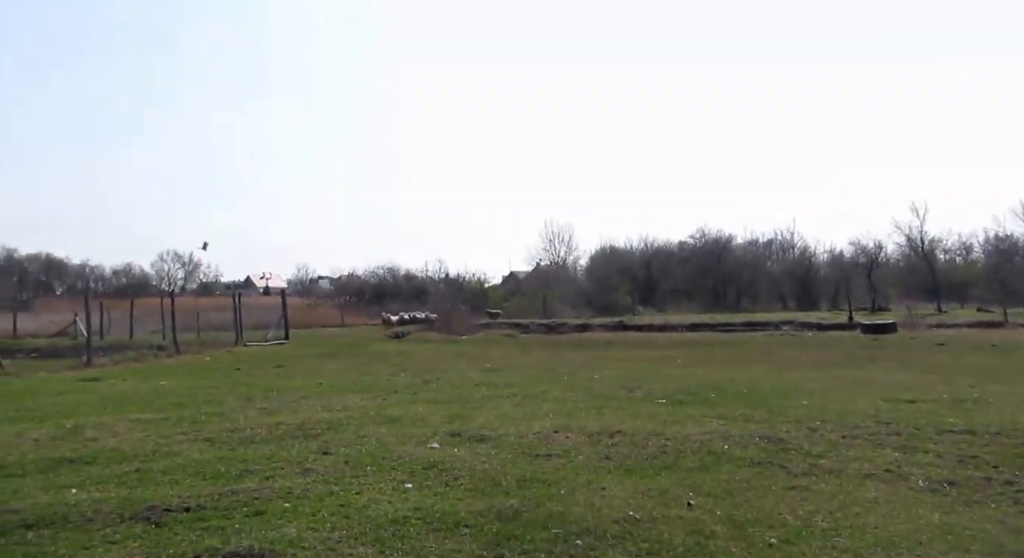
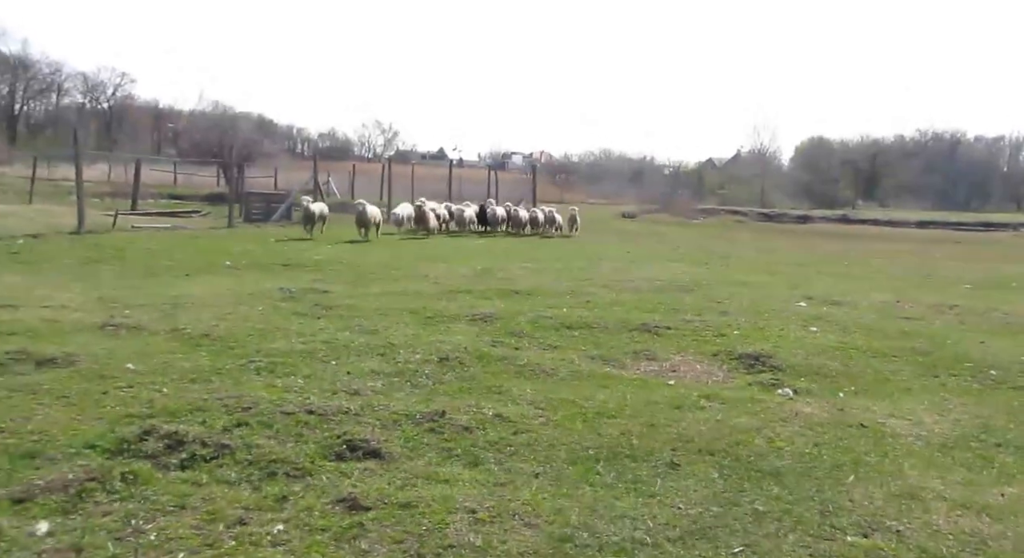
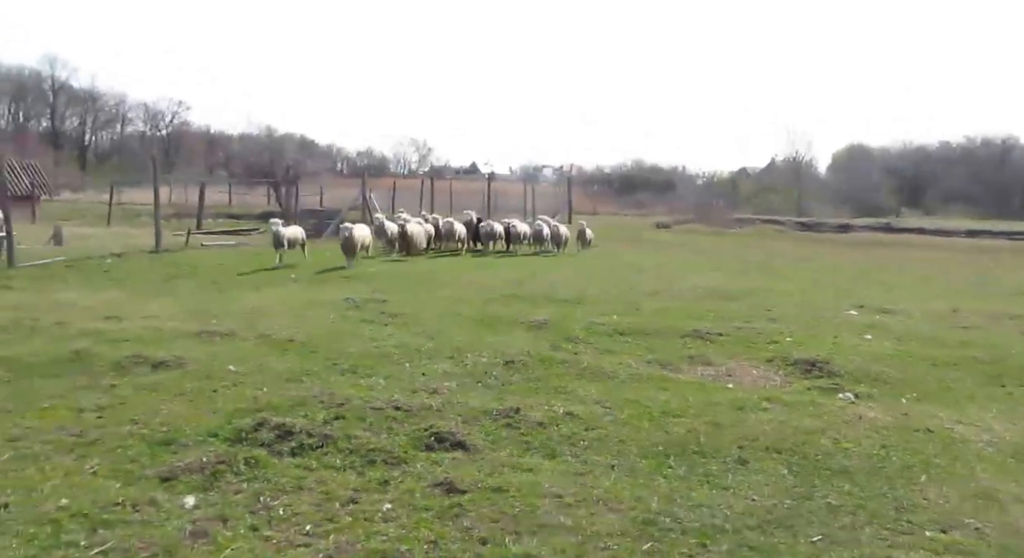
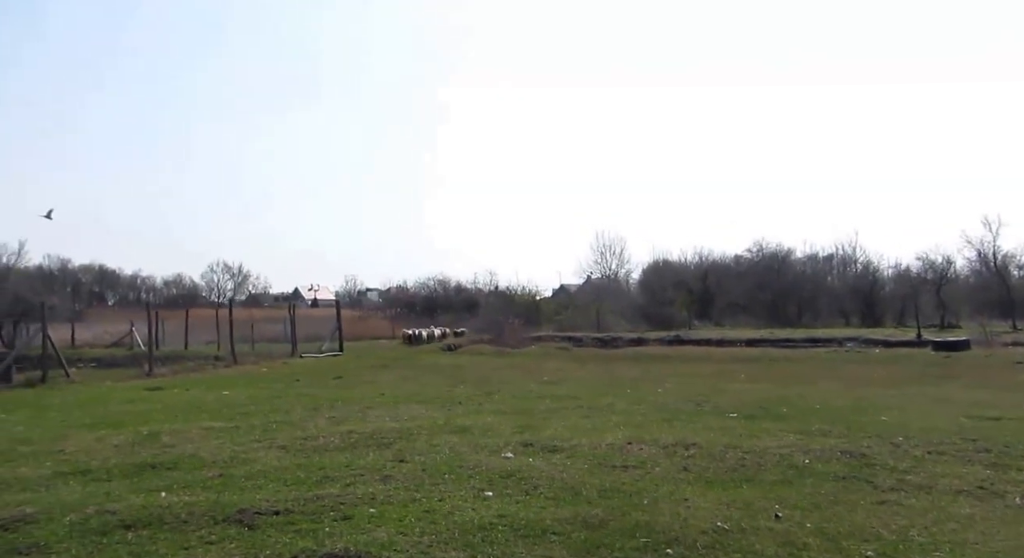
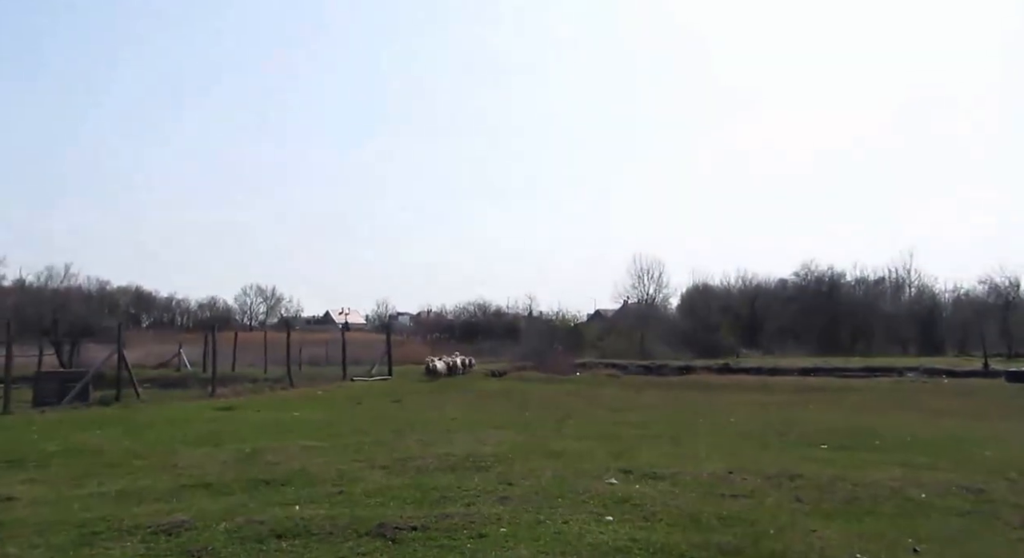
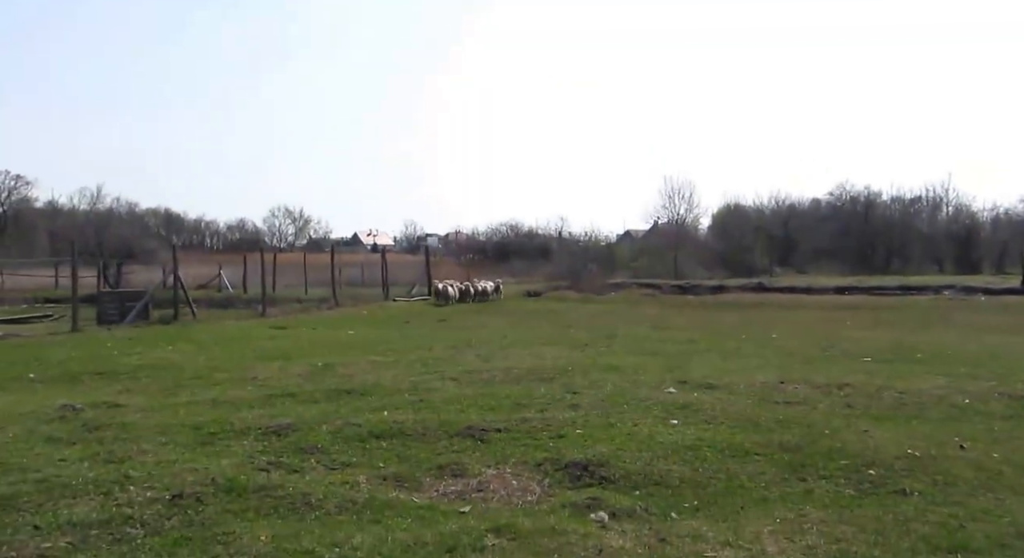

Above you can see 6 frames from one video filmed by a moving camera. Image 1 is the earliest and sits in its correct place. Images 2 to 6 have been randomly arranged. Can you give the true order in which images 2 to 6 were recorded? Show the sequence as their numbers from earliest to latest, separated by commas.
4, 5, 6, 2, 3
